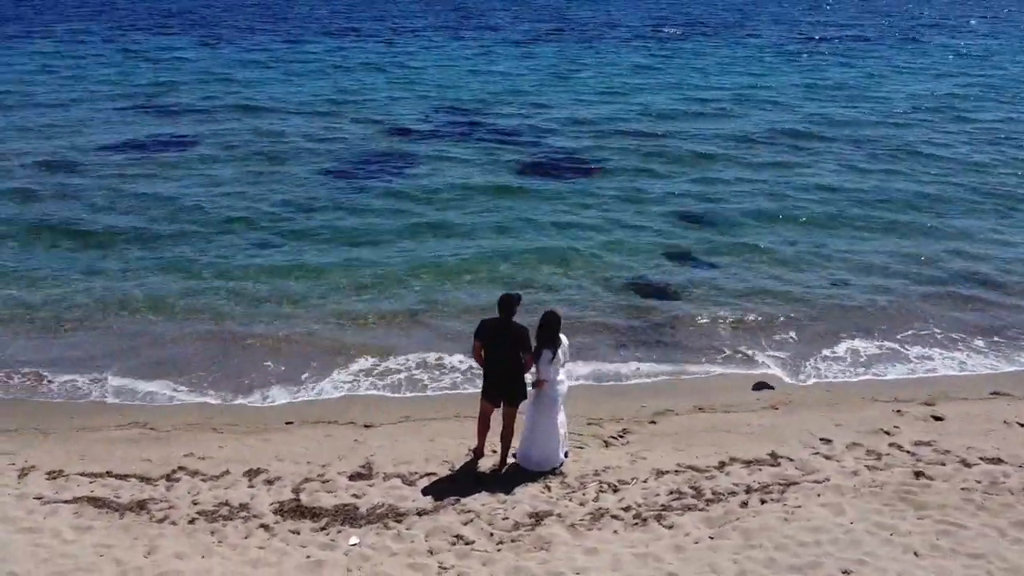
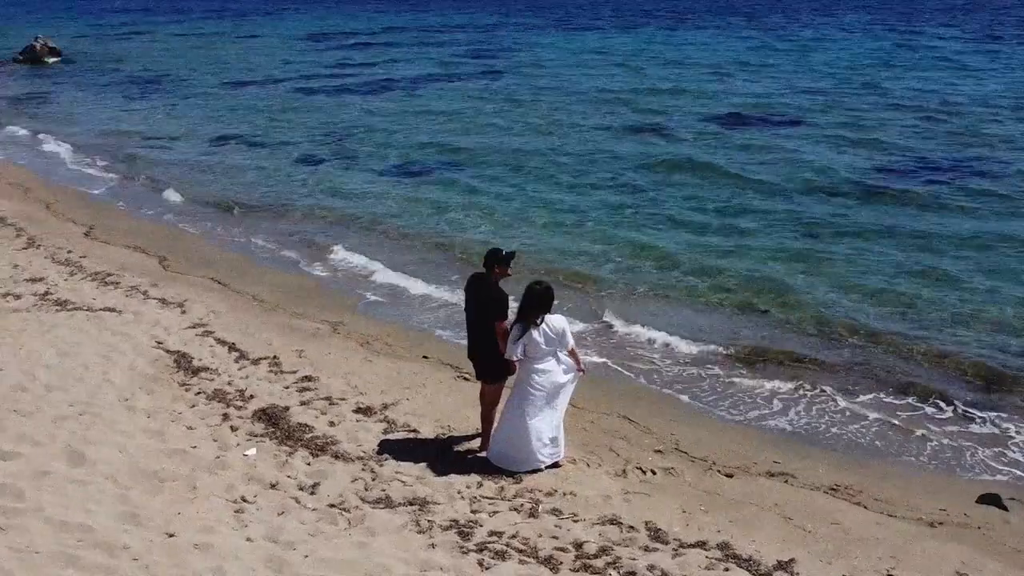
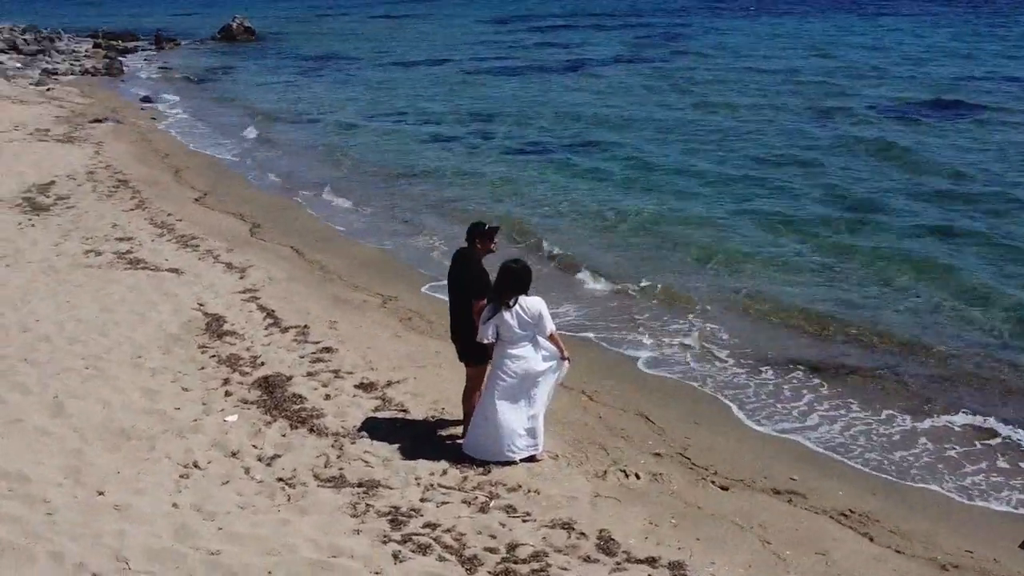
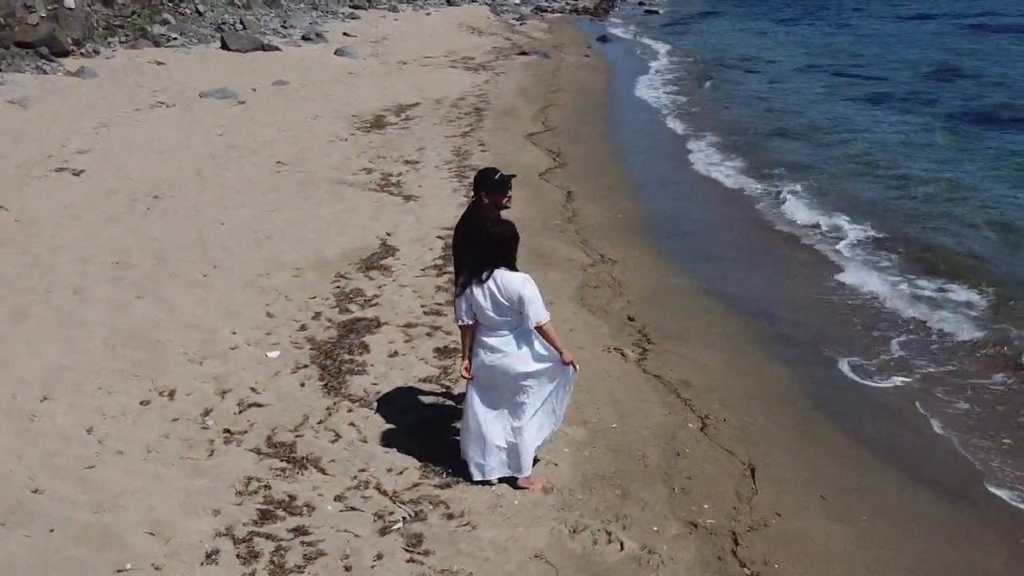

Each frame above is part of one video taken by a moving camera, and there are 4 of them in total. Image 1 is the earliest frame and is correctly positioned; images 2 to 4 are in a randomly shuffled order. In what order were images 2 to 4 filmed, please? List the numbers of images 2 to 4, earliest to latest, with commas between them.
2, 3, 4
